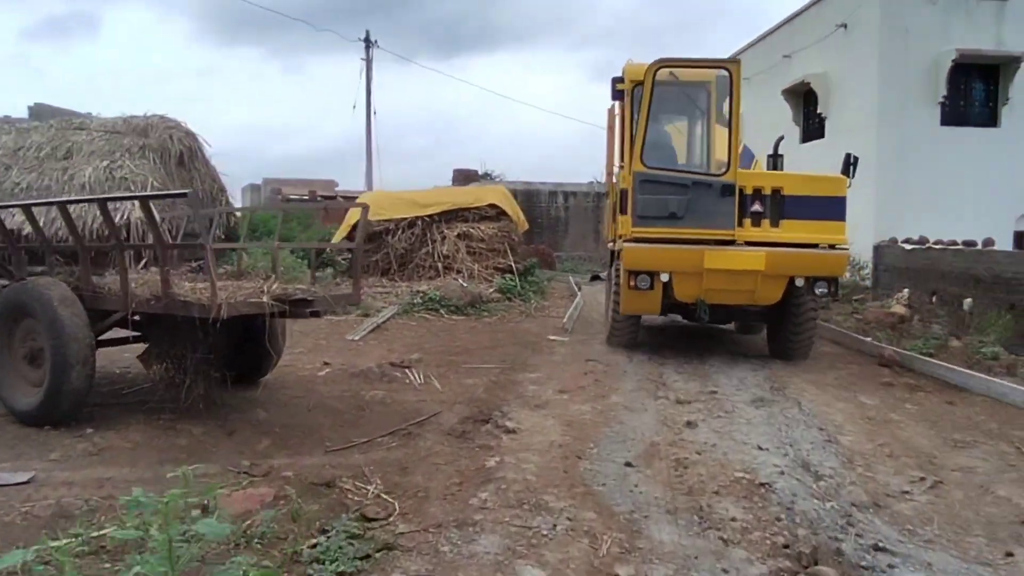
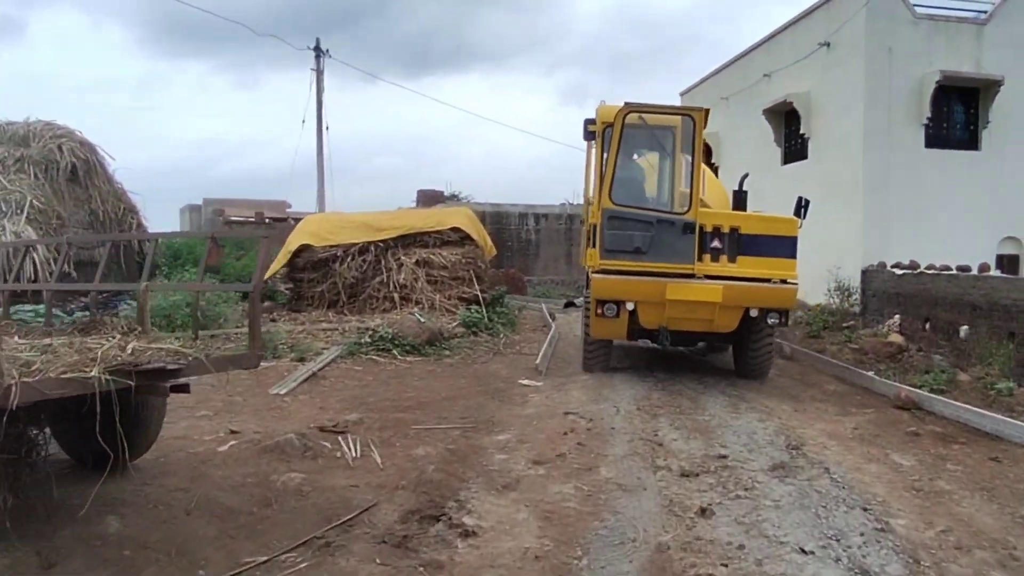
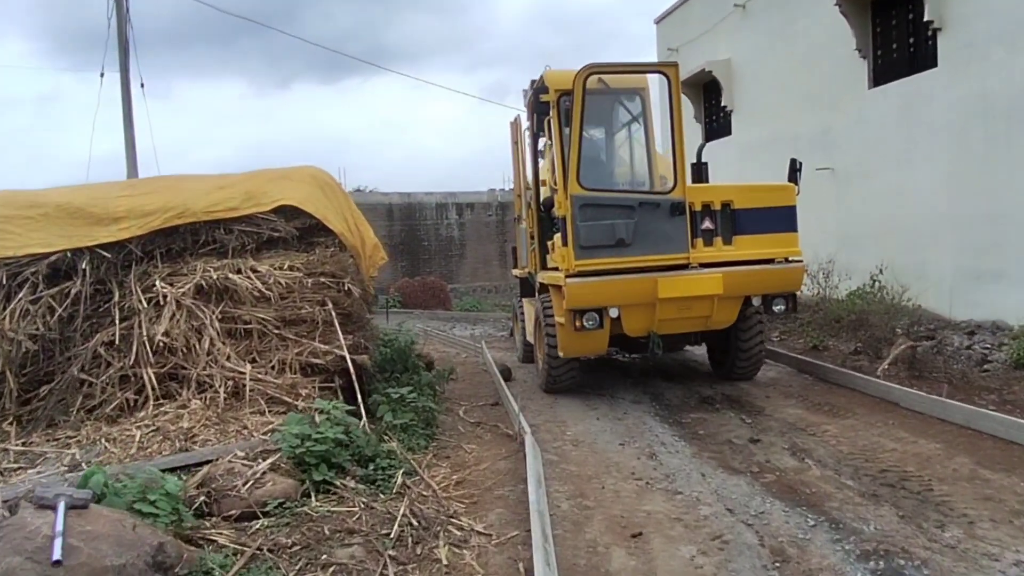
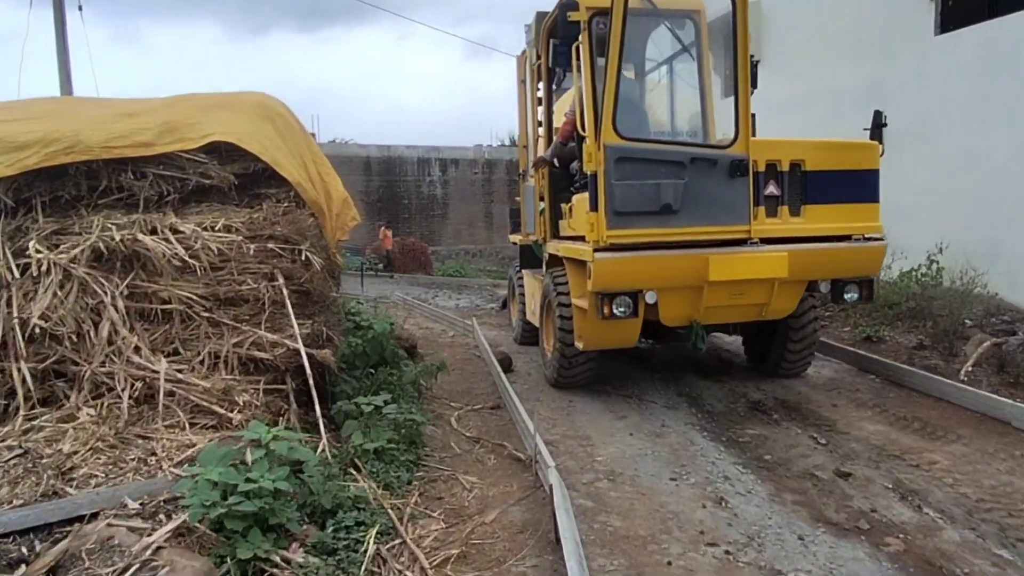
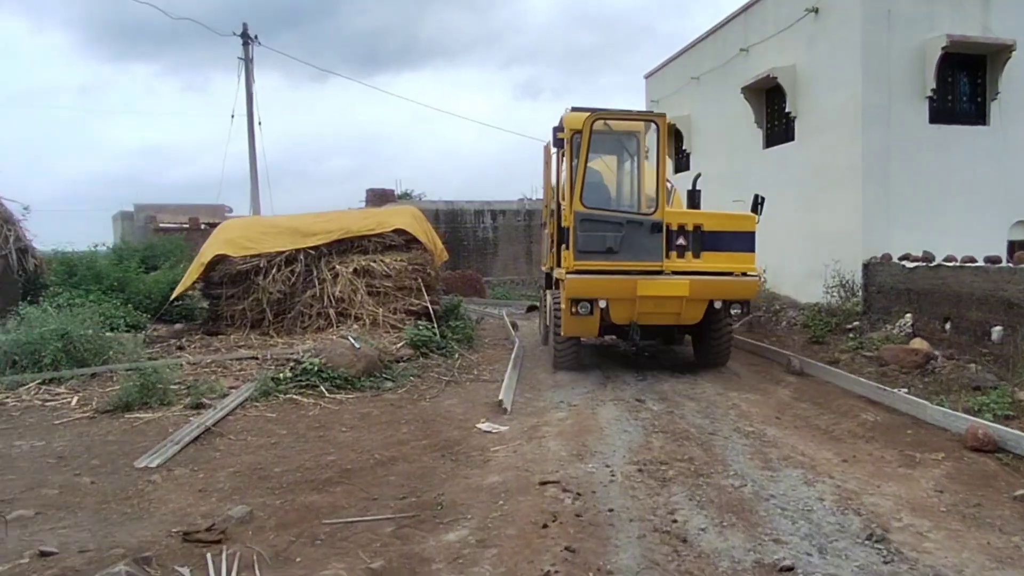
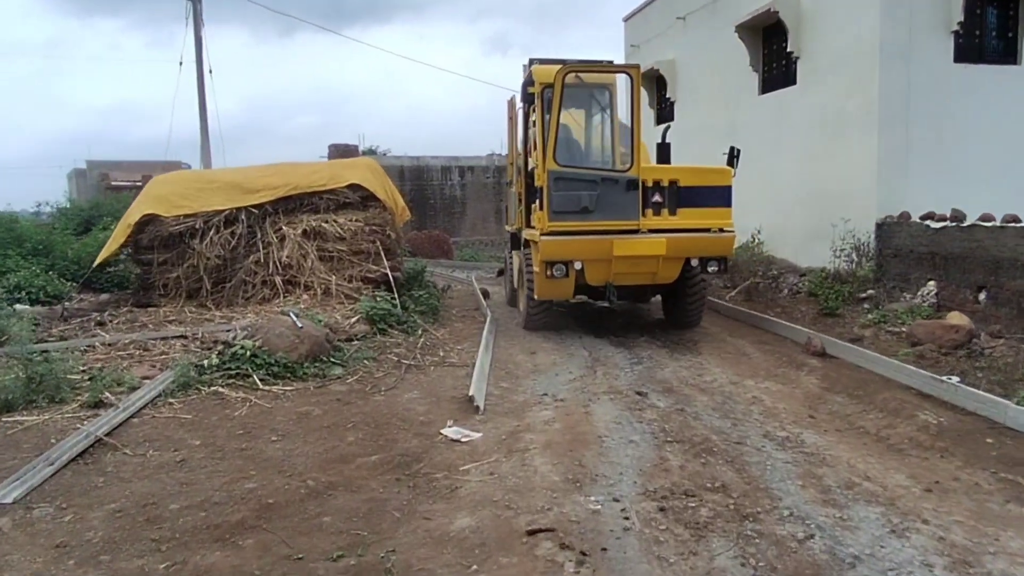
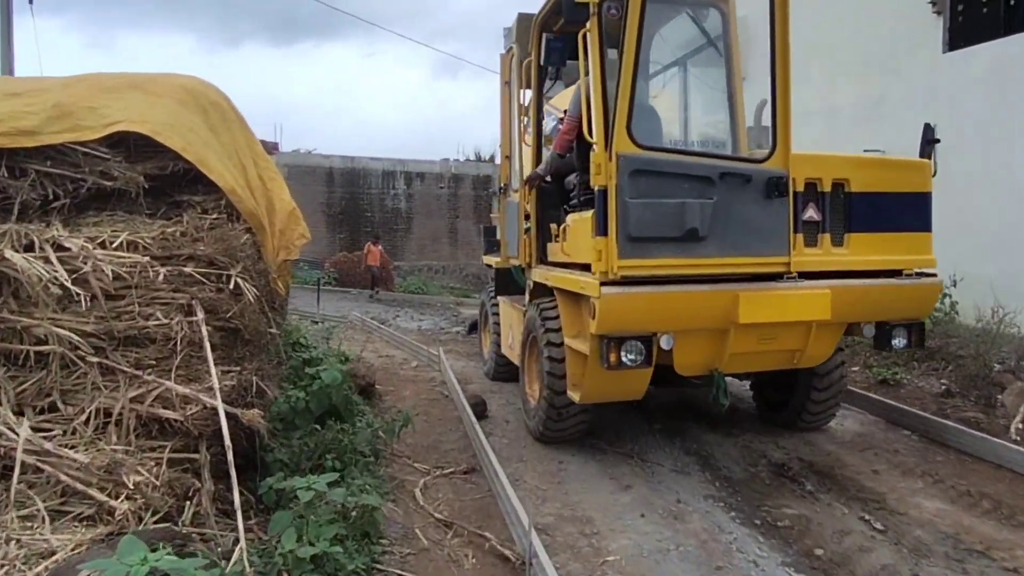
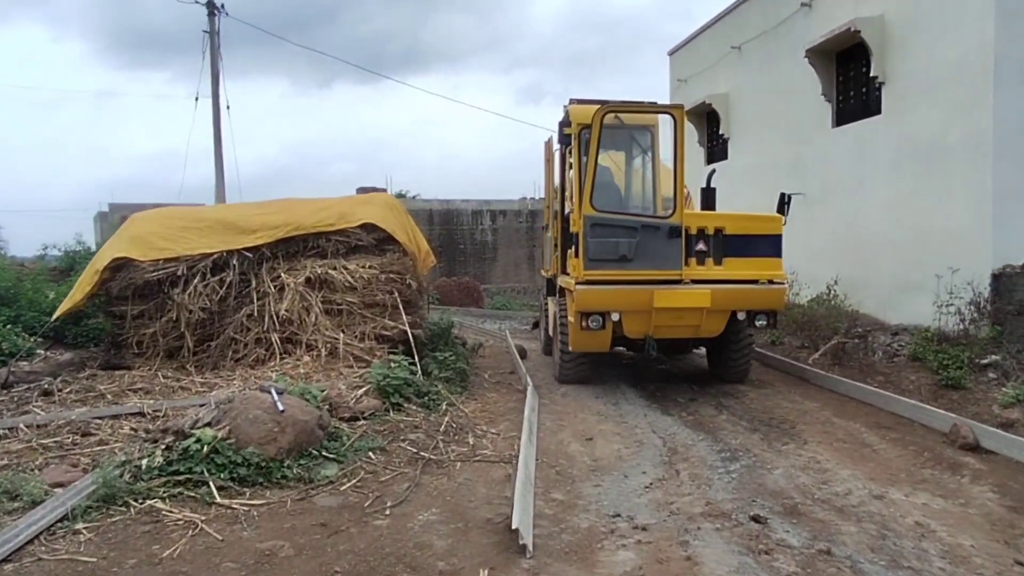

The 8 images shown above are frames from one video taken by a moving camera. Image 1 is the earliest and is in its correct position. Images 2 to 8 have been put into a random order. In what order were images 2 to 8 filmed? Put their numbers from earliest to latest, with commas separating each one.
2, 5, 6, 8, 3, 4, 7
